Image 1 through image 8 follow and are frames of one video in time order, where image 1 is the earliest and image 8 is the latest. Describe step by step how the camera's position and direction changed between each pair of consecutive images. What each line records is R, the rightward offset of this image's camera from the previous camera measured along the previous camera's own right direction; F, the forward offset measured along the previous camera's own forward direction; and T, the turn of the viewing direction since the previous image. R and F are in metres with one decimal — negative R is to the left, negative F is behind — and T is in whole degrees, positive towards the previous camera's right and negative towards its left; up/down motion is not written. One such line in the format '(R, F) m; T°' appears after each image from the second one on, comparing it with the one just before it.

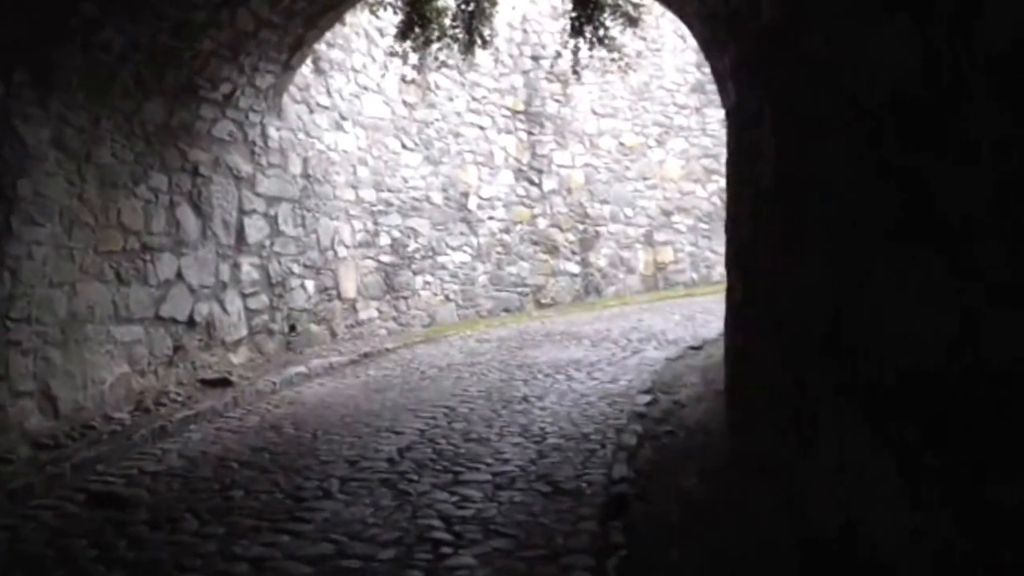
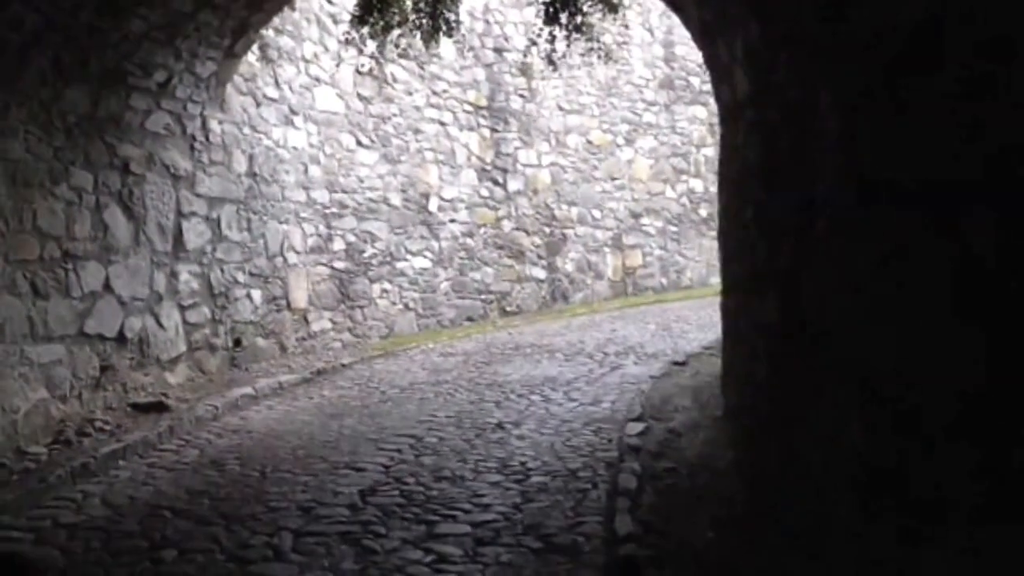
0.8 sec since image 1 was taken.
(-0.1, +0.6) m; +3°
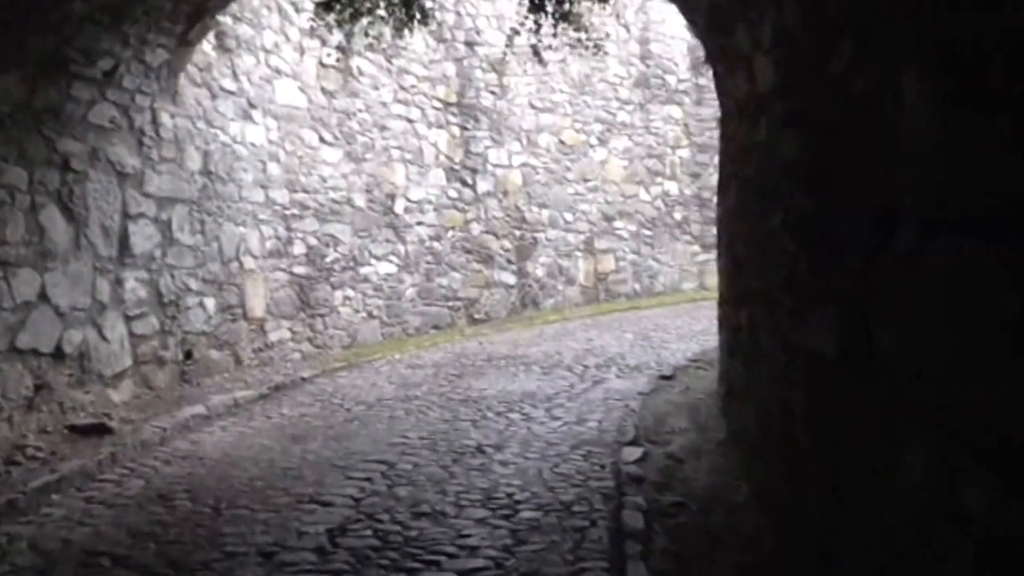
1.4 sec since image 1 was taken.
(-0.1, +0.5) m; +2°
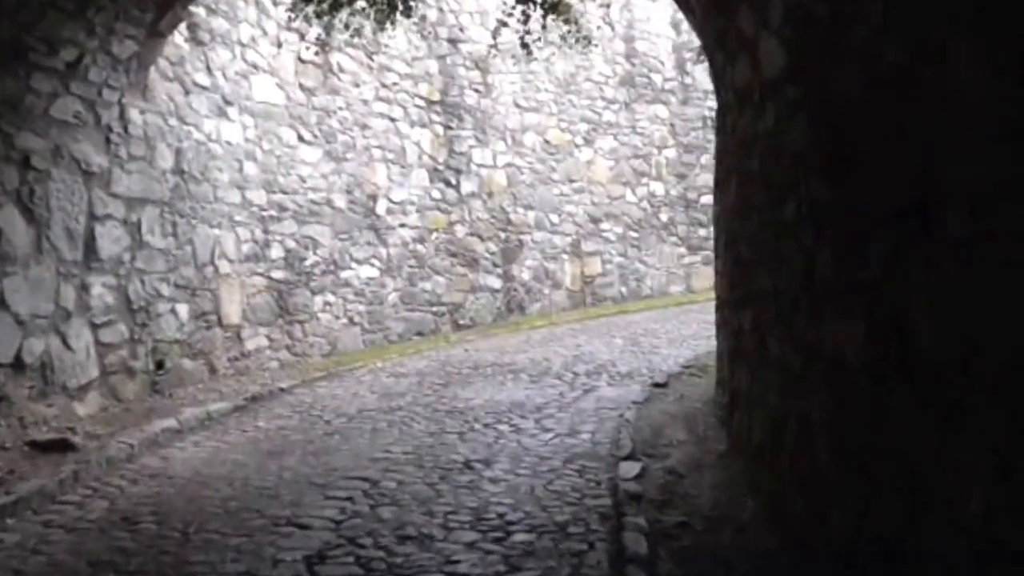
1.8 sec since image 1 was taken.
(0.0, +0.3) m; +1°
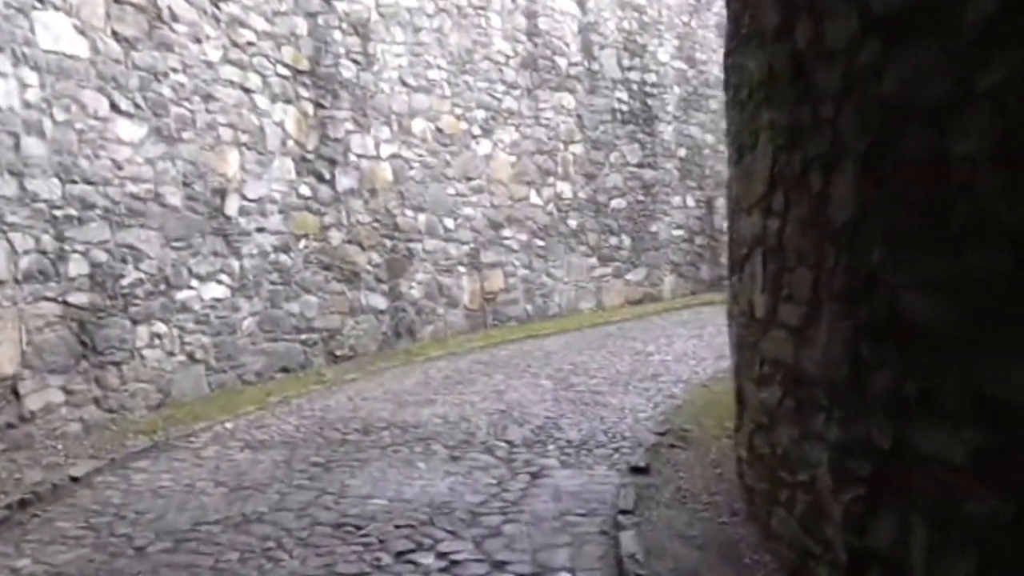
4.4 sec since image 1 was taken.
(-0.2, +2.0) m; +8°
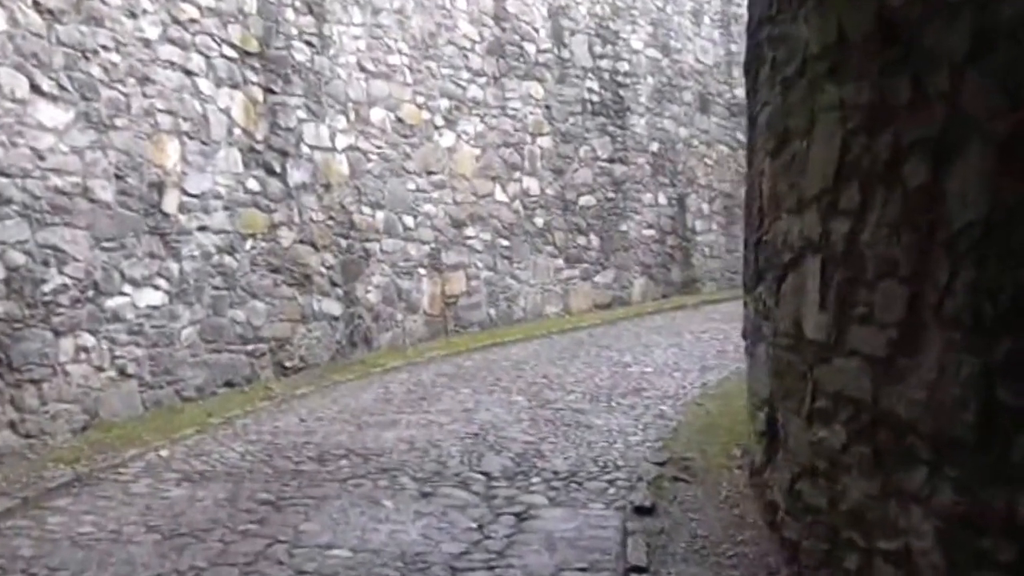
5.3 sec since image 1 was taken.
(-0.1, +0.6) m; +3°
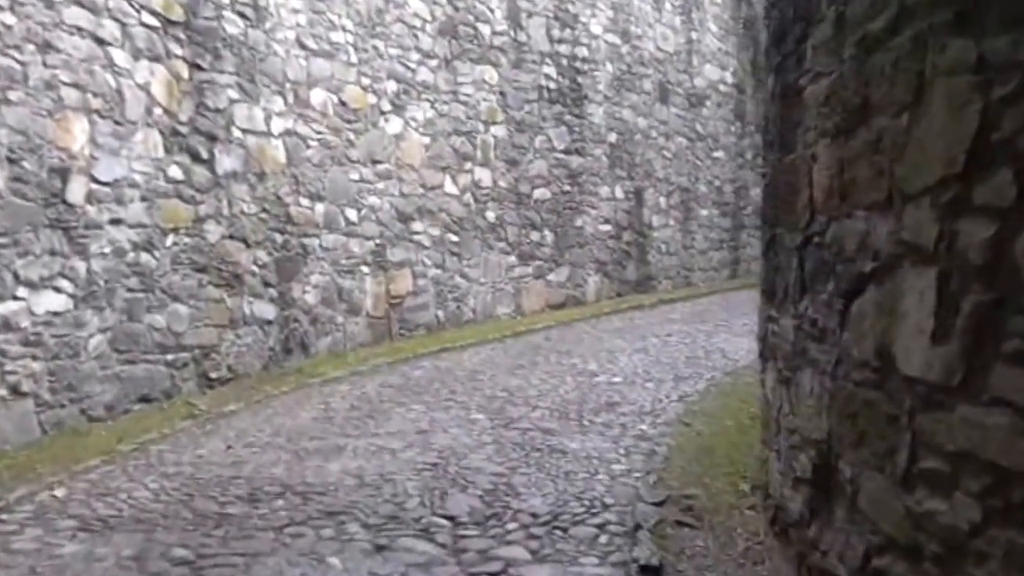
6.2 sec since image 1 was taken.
(-0.1, +0.7) m; +4°
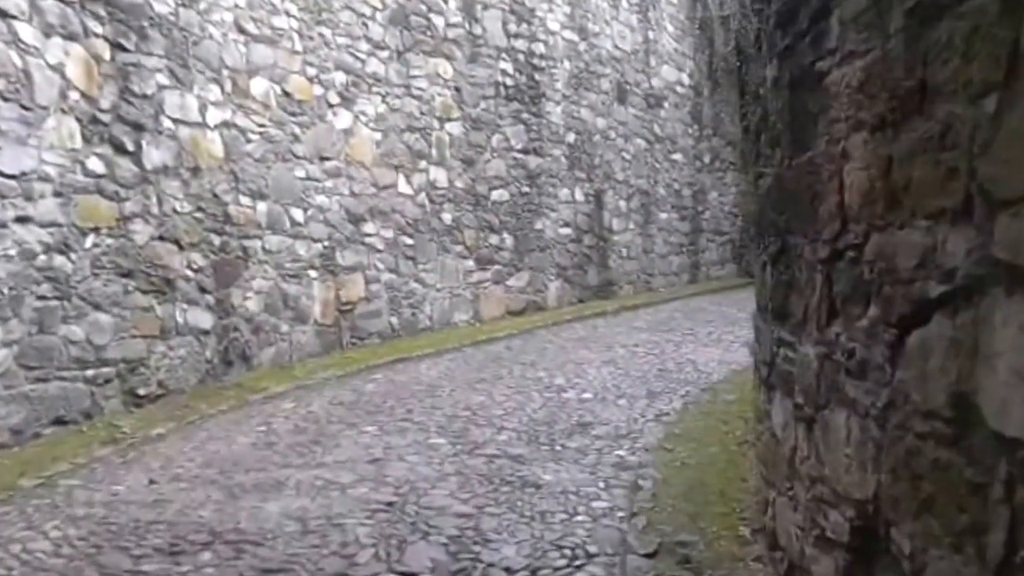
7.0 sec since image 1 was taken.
(-0.1, +0.5) m; +3°
